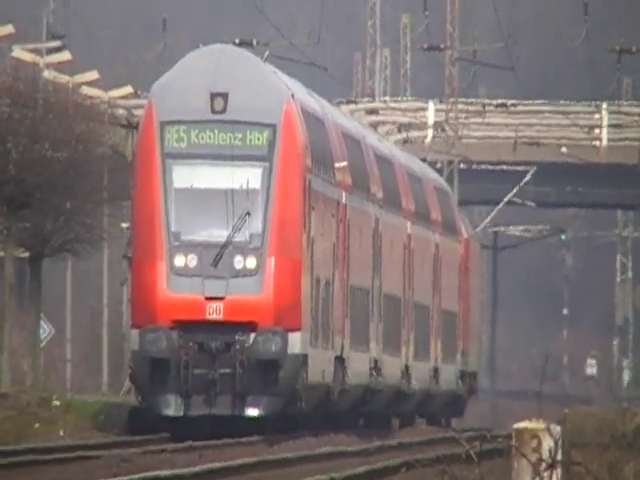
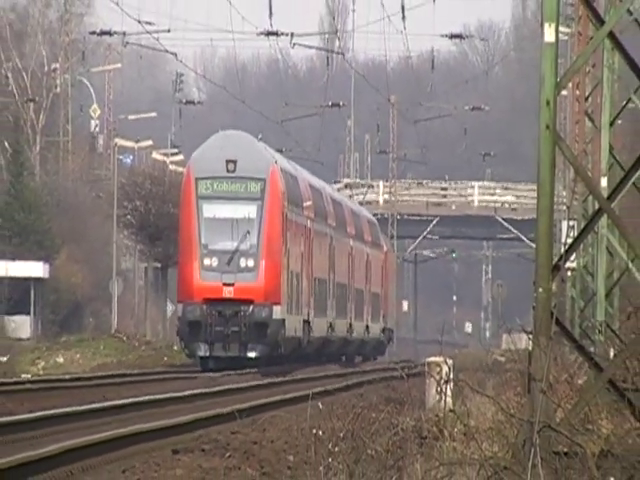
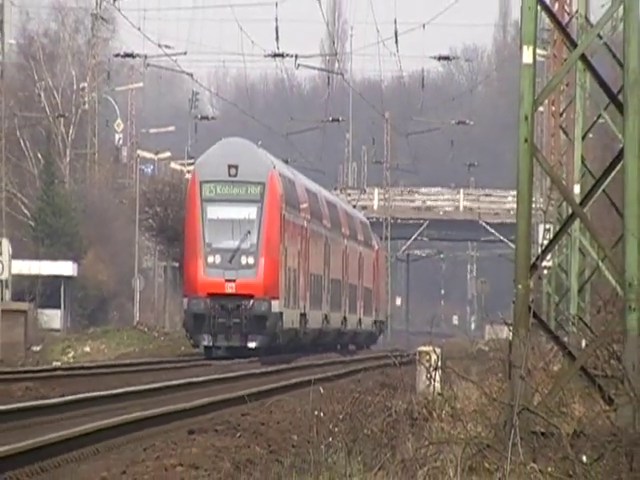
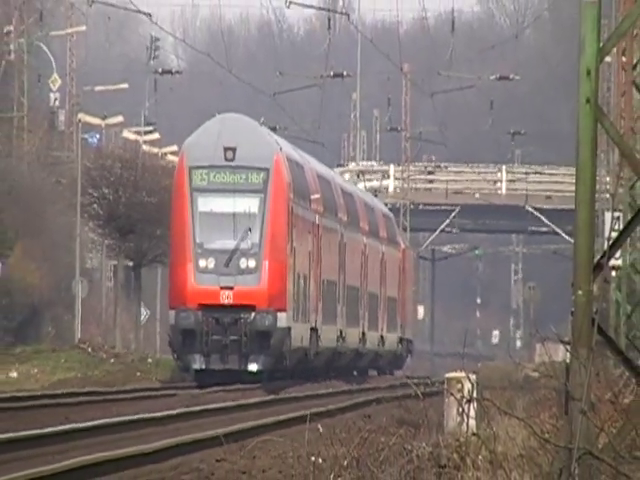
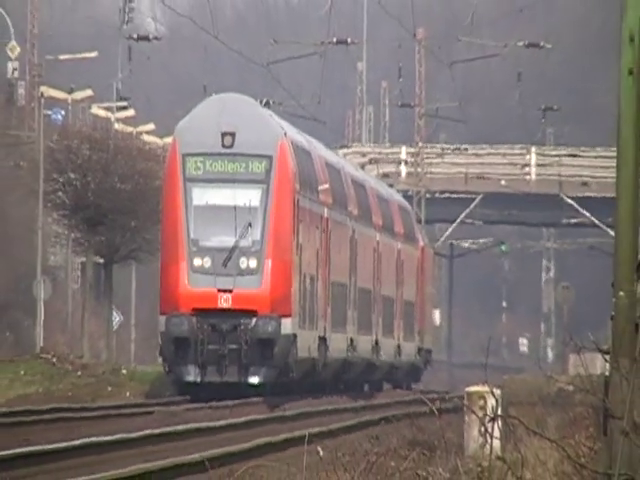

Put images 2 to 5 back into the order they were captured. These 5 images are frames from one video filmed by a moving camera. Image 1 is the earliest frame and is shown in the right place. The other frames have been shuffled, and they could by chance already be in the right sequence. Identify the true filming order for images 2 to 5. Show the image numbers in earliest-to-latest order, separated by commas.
5, 4, 2, 3
